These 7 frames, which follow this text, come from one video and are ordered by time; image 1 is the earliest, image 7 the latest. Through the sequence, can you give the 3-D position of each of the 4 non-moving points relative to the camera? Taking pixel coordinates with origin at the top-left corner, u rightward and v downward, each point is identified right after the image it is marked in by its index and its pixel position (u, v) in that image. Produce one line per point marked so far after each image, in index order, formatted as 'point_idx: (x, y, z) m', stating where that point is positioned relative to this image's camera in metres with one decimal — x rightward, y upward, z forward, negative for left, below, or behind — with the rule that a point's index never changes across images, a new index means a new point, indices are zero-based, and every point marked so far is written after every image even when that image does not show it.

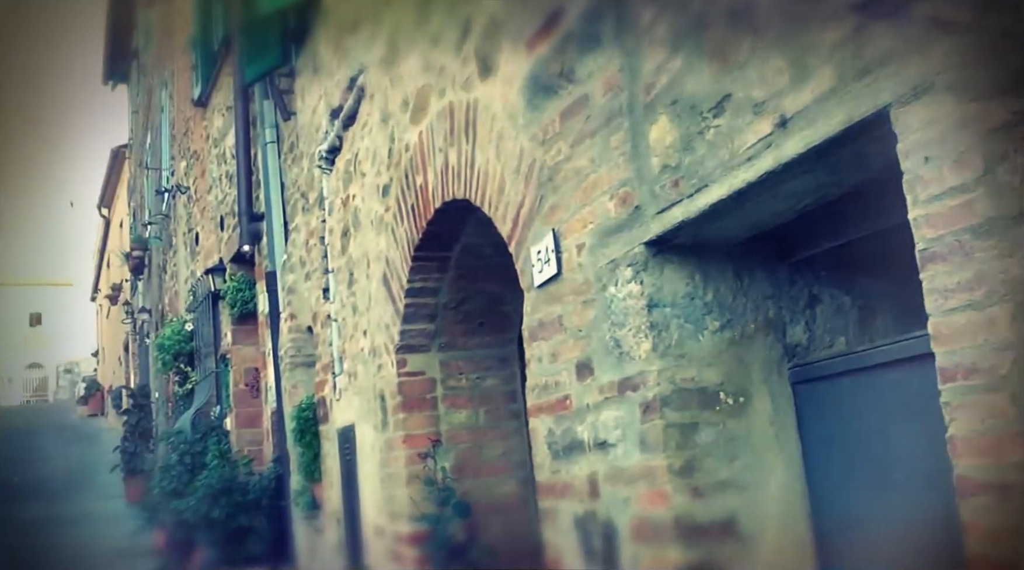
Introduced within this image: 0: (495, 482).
0: (-0.1, -0.7, +3.2) m
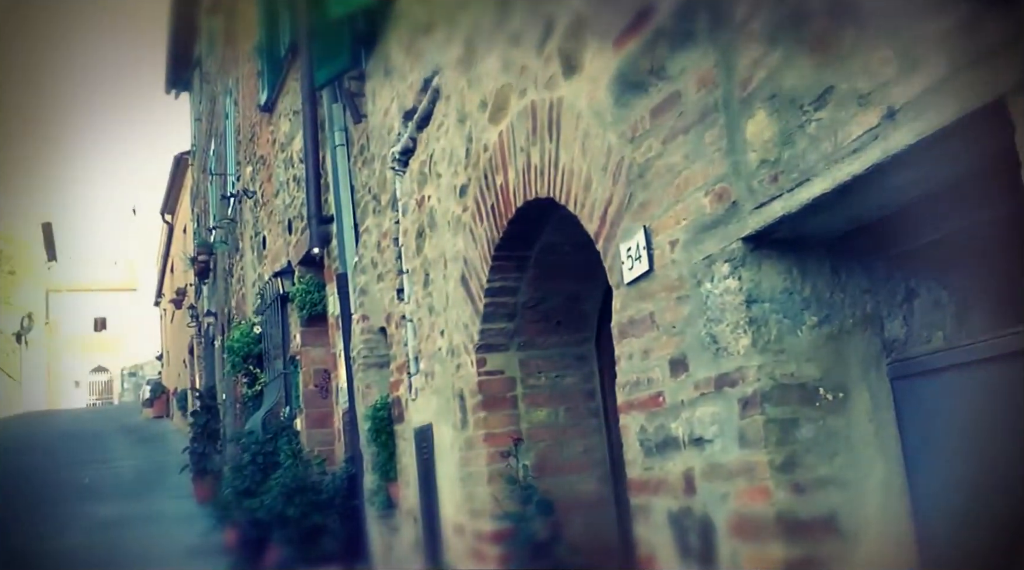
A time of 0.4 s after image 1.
0: (+0.2, -0.7, +3.2) m
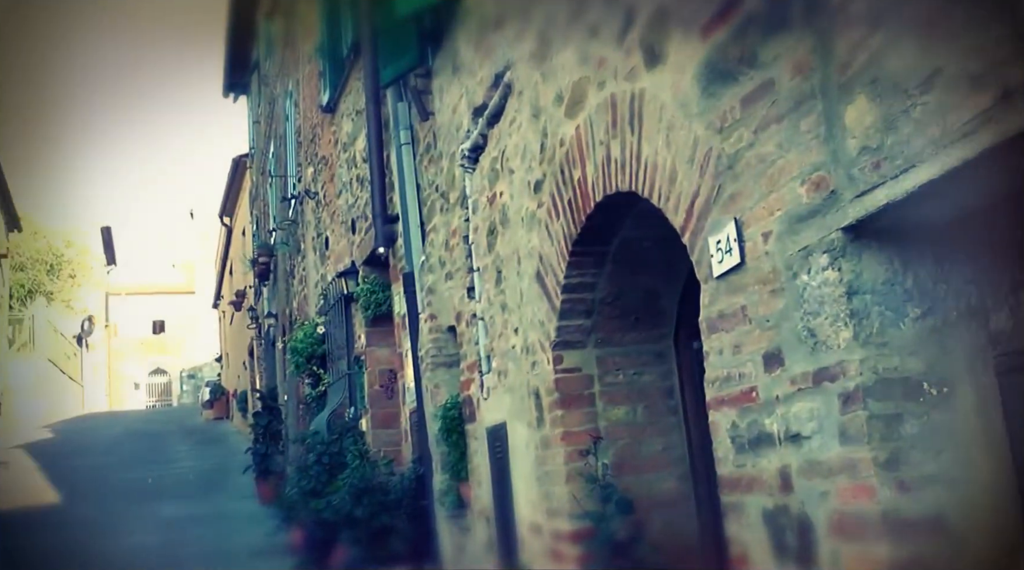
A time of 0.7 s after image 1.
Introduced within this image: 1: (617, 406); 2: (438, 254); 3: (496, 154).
0: (+0.5, -0.6, +3.1) m
1: (+0.4, -0.4, +3.2) m
2: (-0.4, +0.2, +4.8) m
3: (-0.1, +0.5, +3.7) m
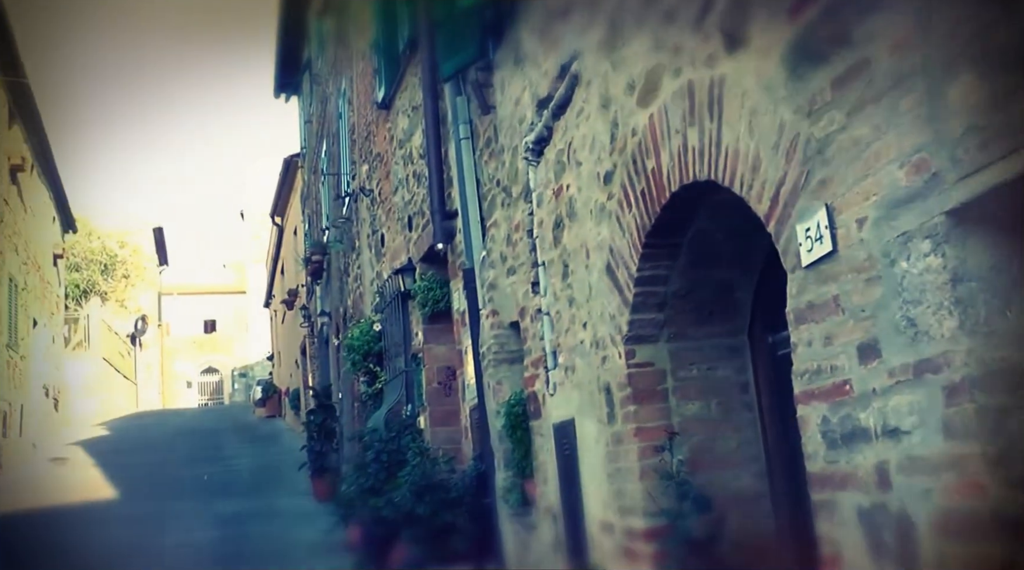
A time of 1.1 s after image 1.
0: (+0.7, -0.6, +3.1) m
1: (+0.6, -0.4, +3.1) m
2: (-0.1, +0.2, +4.8) m
3: (+0.2, +0.5, +3.6) m
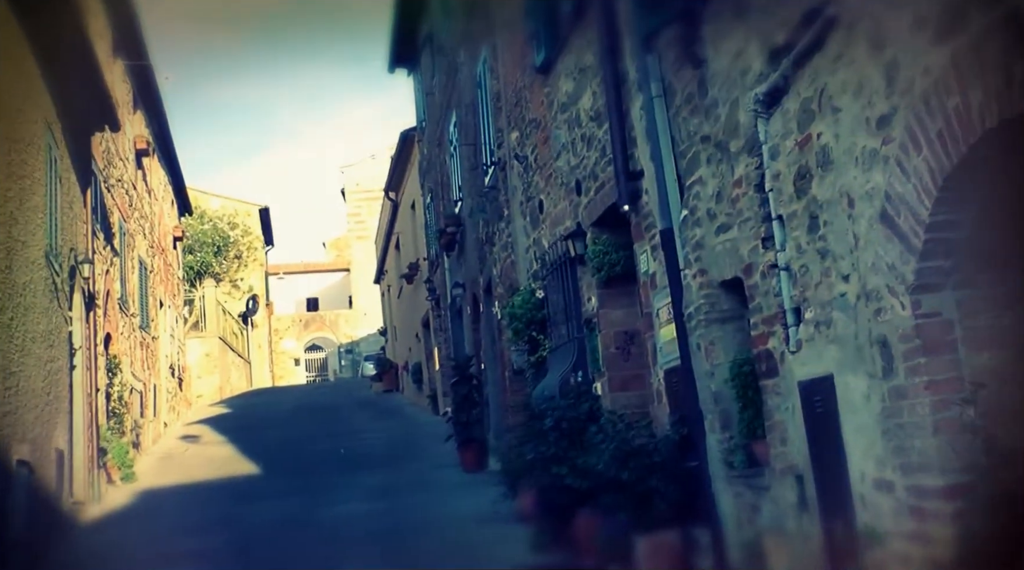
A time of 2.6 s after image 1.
0: (+1.6, -0.4, +2.9) m
1: (+1.5, -0.2, +3.0) m
2: (+1.0, +0.4, +4.7) m
3: (+1.1, +0.7, +3.5) m
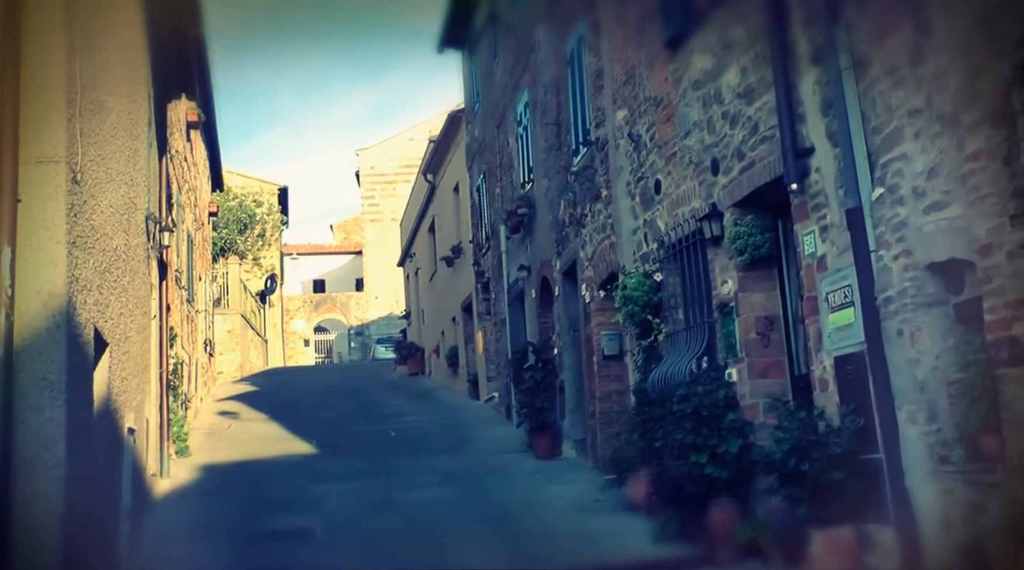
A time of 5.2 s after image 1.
0: (+2.5, -0.4, +2.6) m
1: (+2.3, -0.2, +2.7) m
2: (+1.9, +0.5, +4.4) m
3: (+2.0, +0.8, +3.2) m
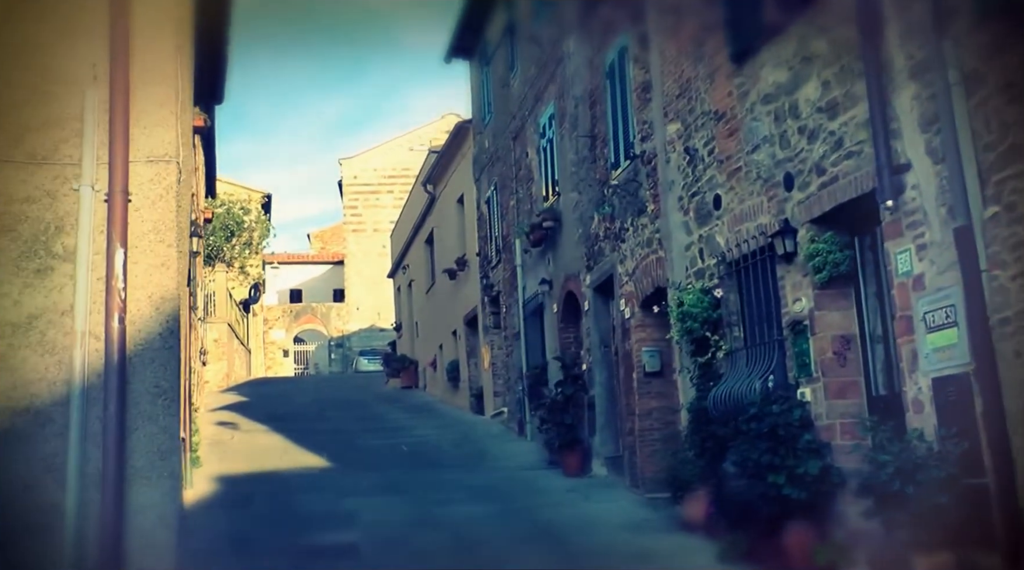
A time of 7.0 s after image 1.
0: (+3.0, -0.5, +2.5) m
1: (+2.9, -0.2, +2.6) m
2: (+2.4, +0.4, +4.3) m
3: (+2.5, +0.7, +3.1) m
